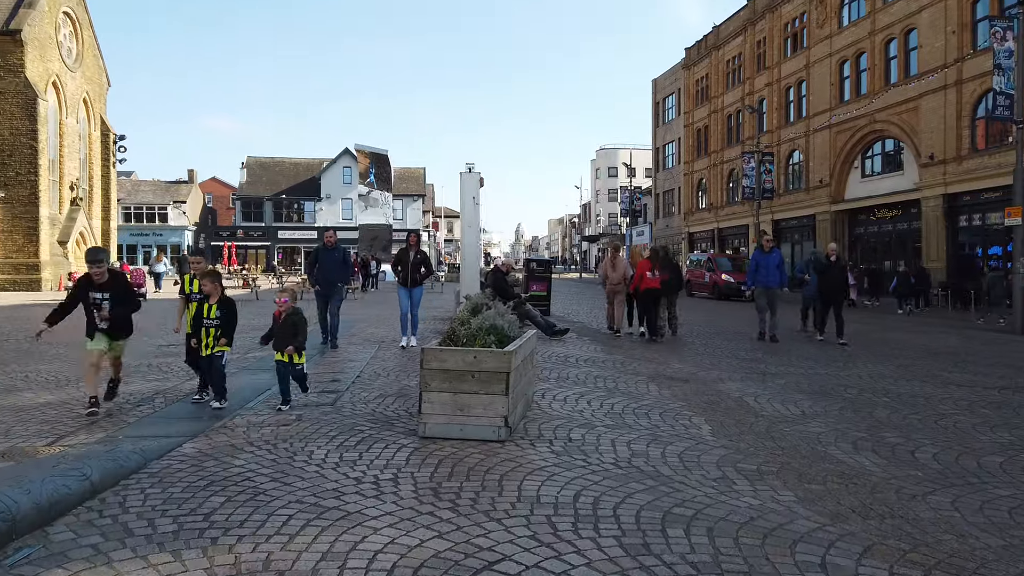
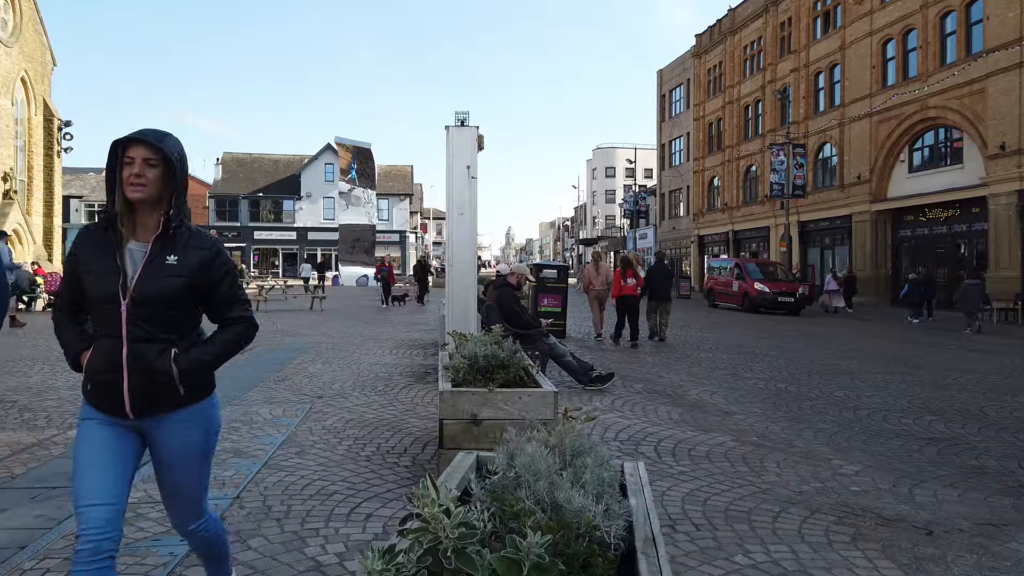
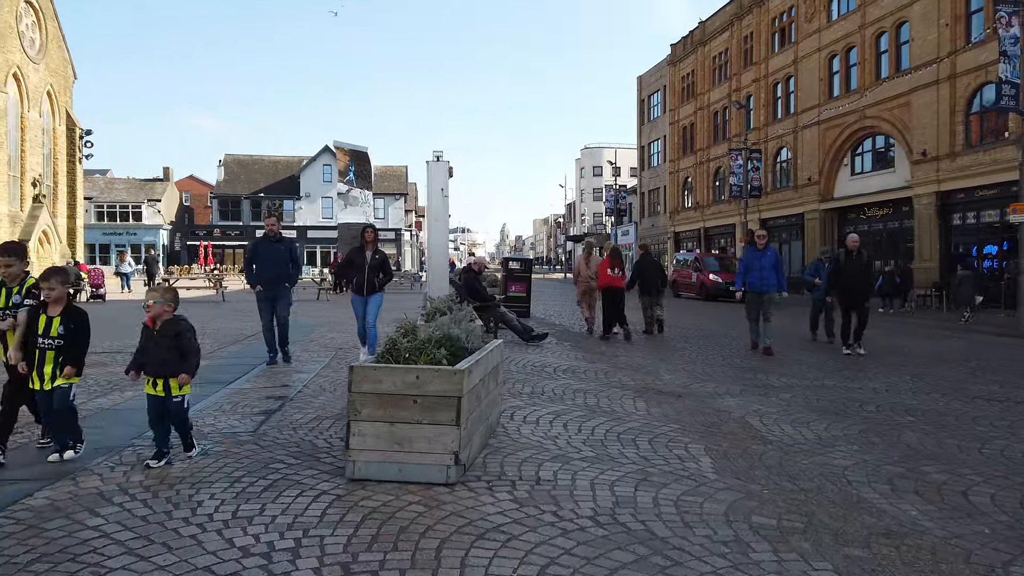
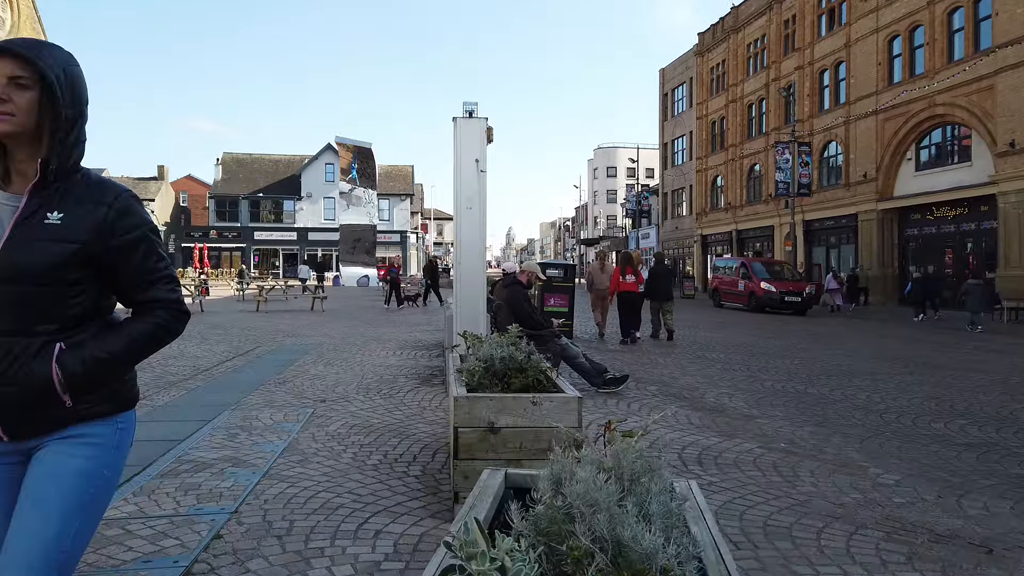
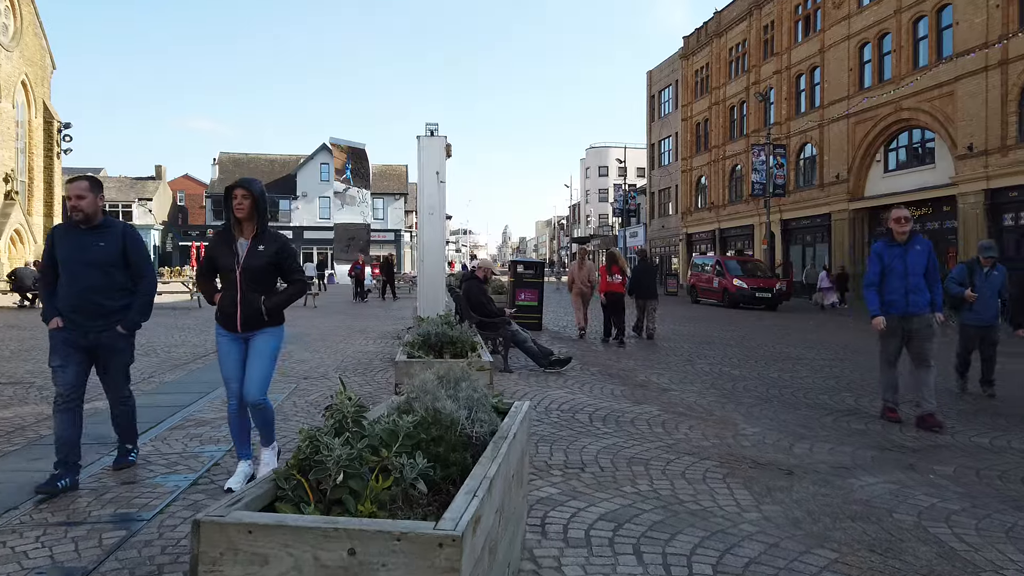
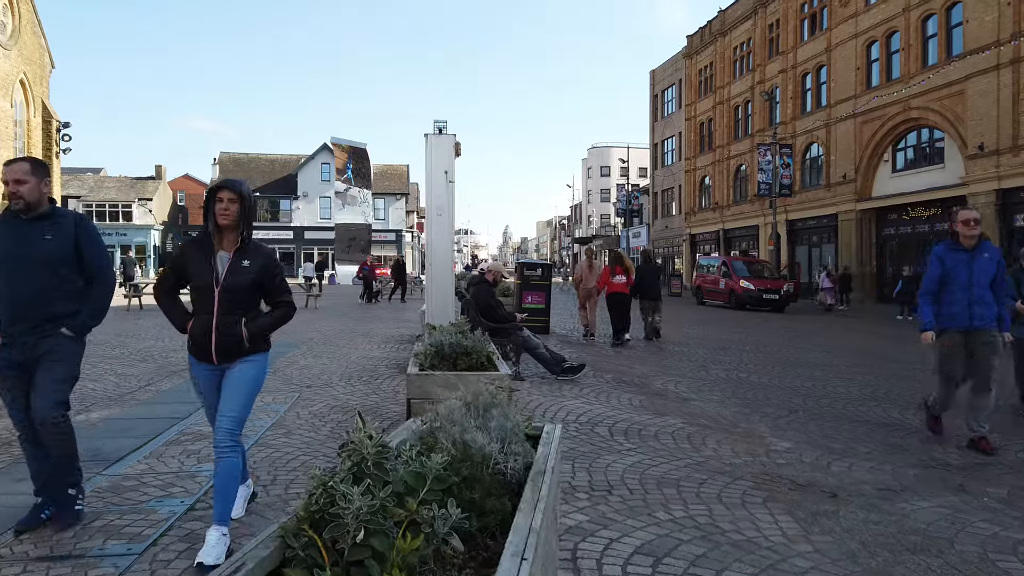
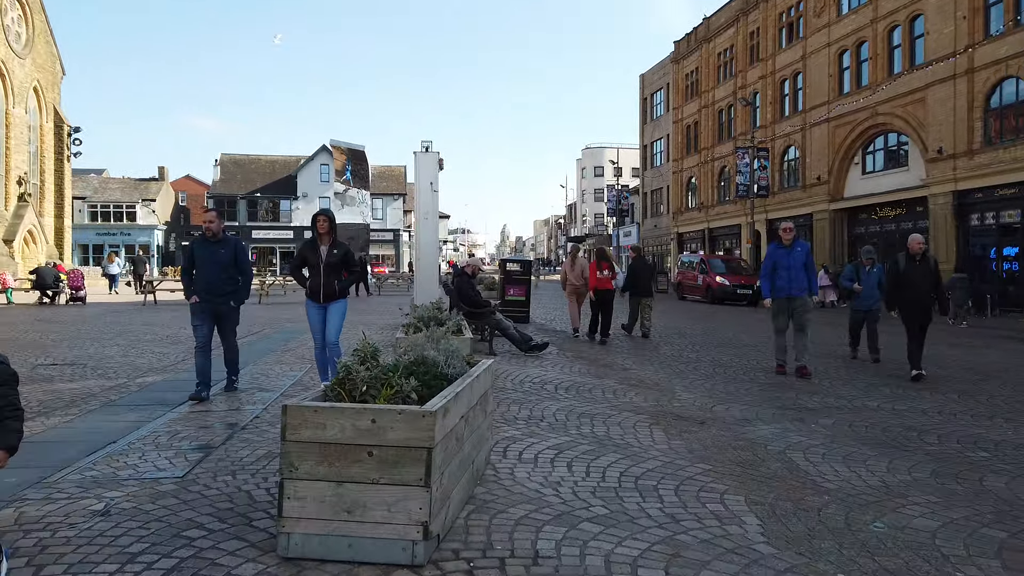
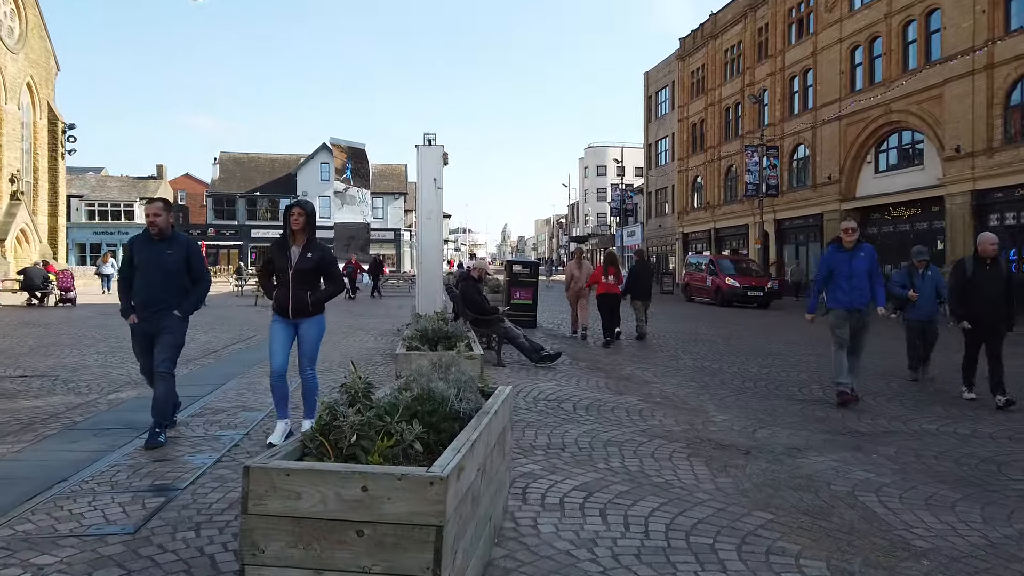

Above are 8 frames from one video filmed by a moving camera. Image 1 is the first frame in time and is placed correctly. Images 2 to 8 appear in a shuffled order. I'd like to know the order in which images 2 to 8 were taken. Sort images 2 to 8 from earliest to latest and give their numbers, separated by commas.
3, 7, 8, 5, 6, 2, 4
